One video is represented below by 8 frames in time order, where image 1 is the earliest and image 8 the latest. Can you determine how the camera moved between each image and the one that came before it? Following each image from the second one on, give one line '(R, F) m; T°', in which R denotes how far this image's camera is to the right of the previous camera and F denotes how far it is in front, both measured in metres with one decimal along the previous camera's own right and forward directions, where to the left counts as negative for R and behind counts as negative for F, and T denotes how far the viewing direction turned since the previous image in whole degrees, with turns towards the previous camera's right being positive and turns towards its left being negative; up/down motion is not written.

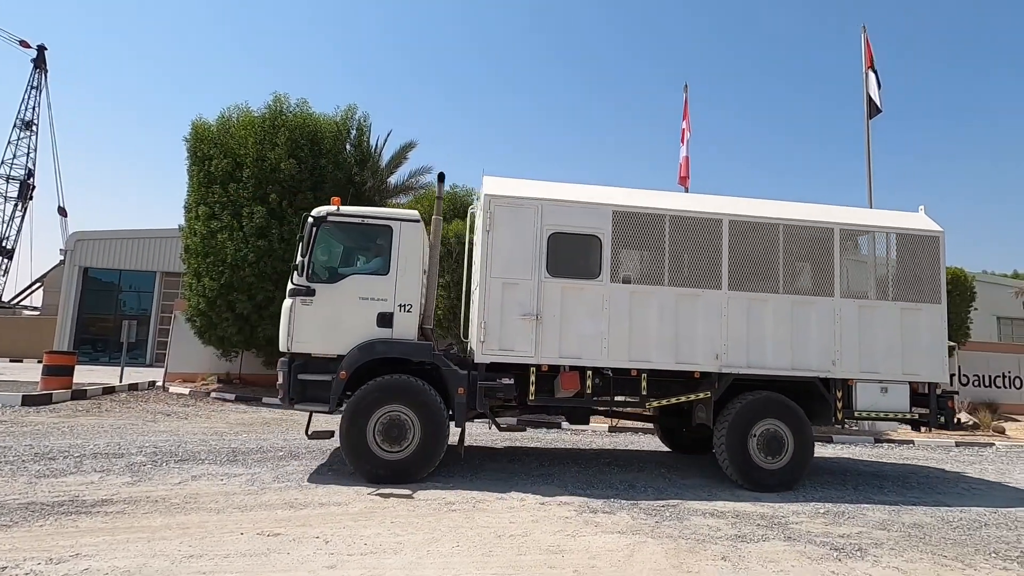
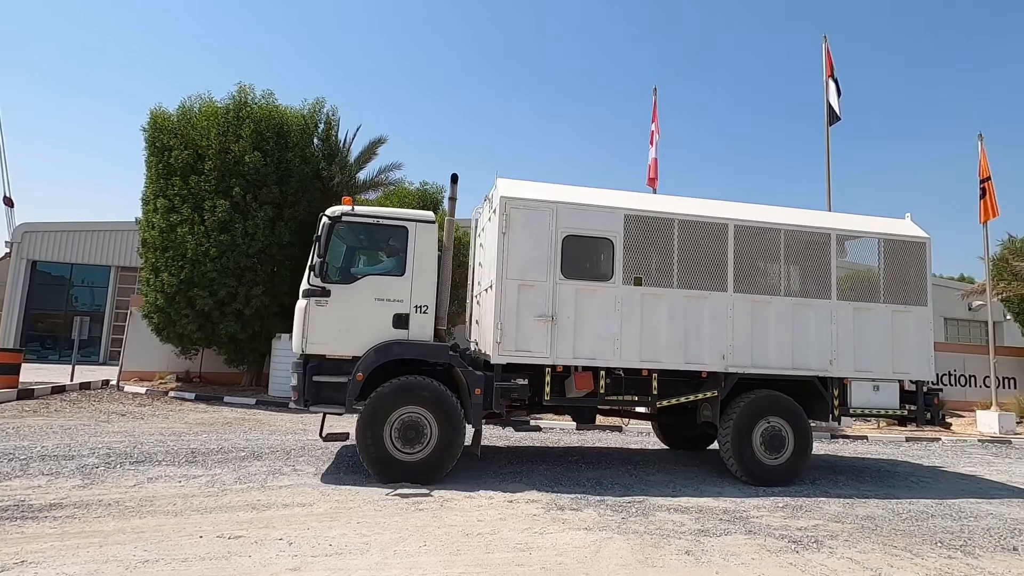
(-0.3, 0.0) m; +3°
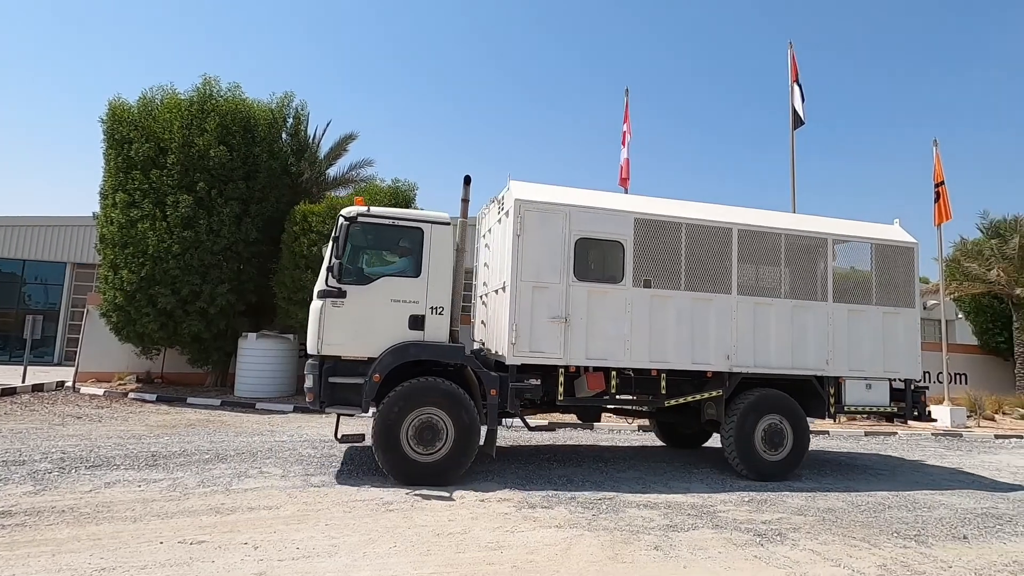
(-0.3, 0.0) m; +3°
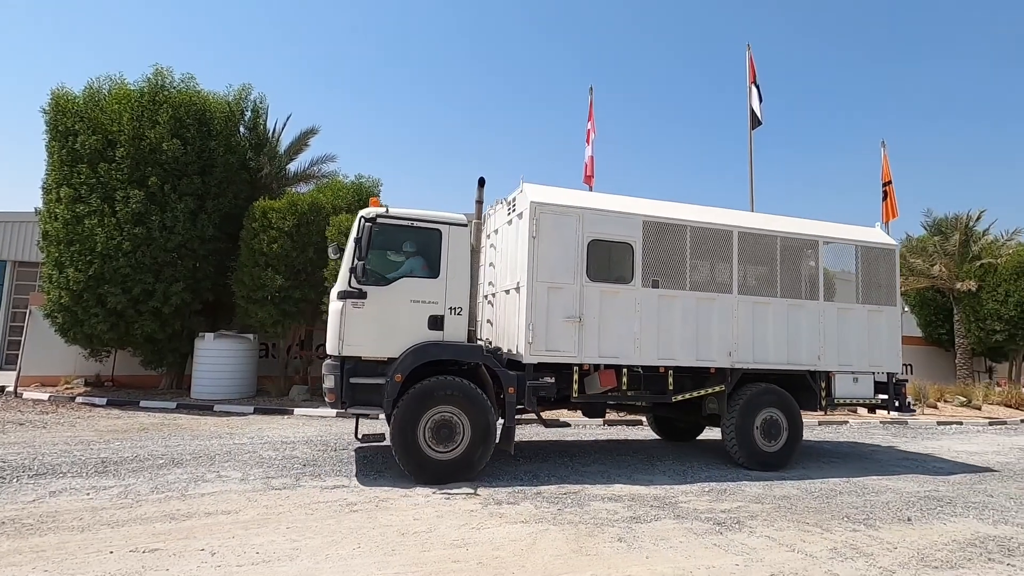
(+0.4, 0.0) m; +4°
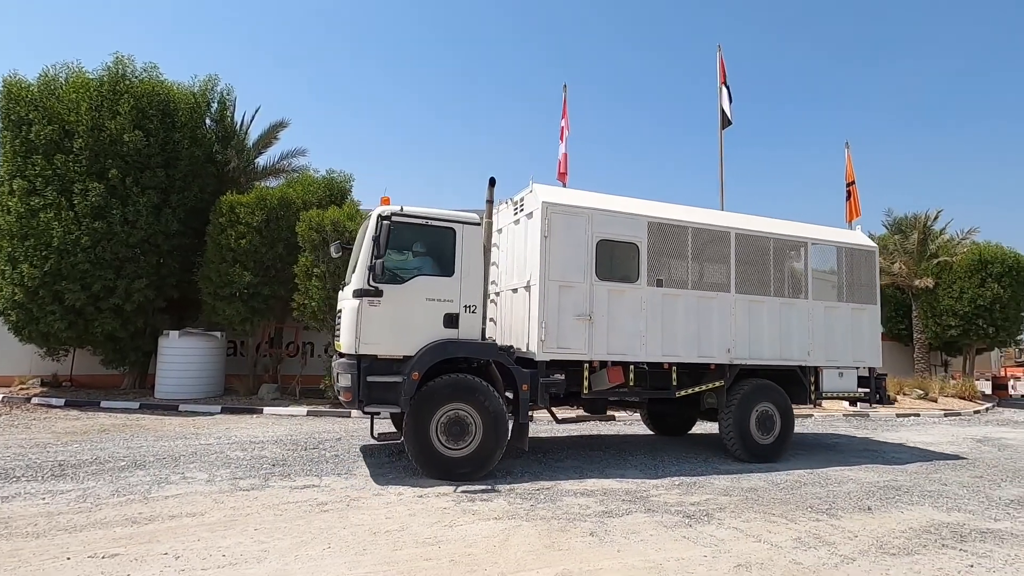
(+0.3, +0.1) m; +3°
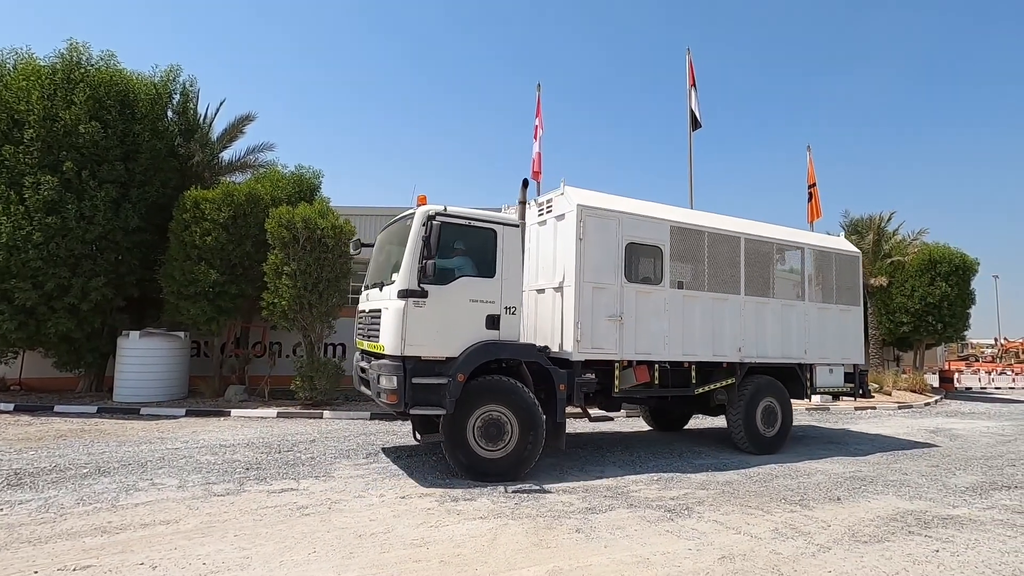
(-3.7, +0.3) m; +4°
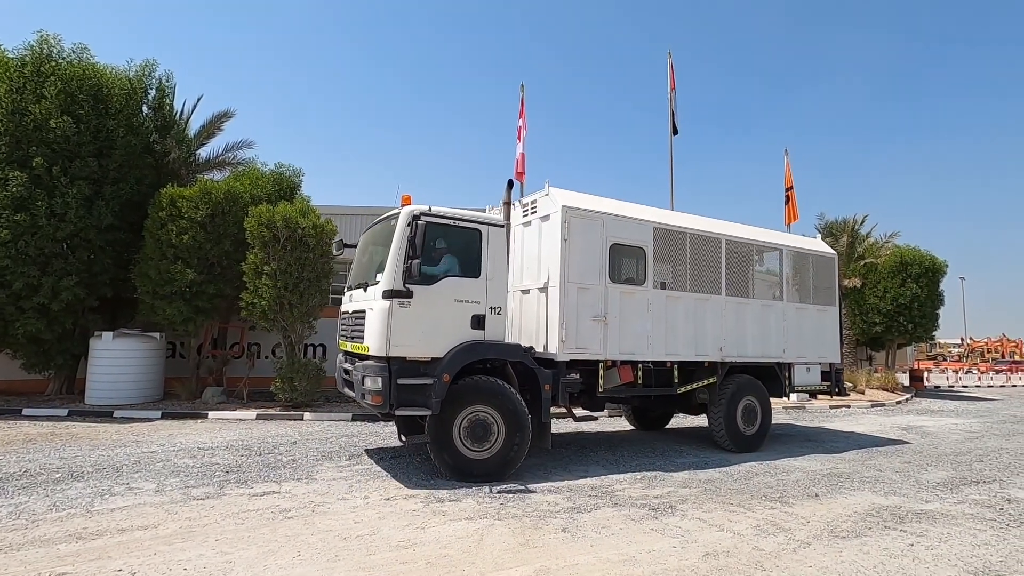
(-1.1, -0.1) m; +2°
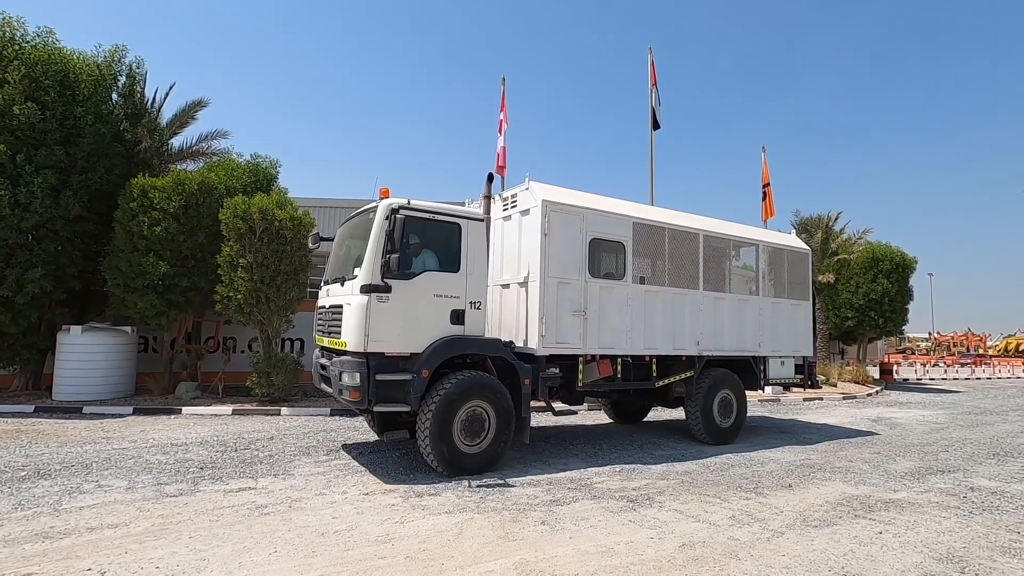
(+0.2, +0.2) m; +2°
